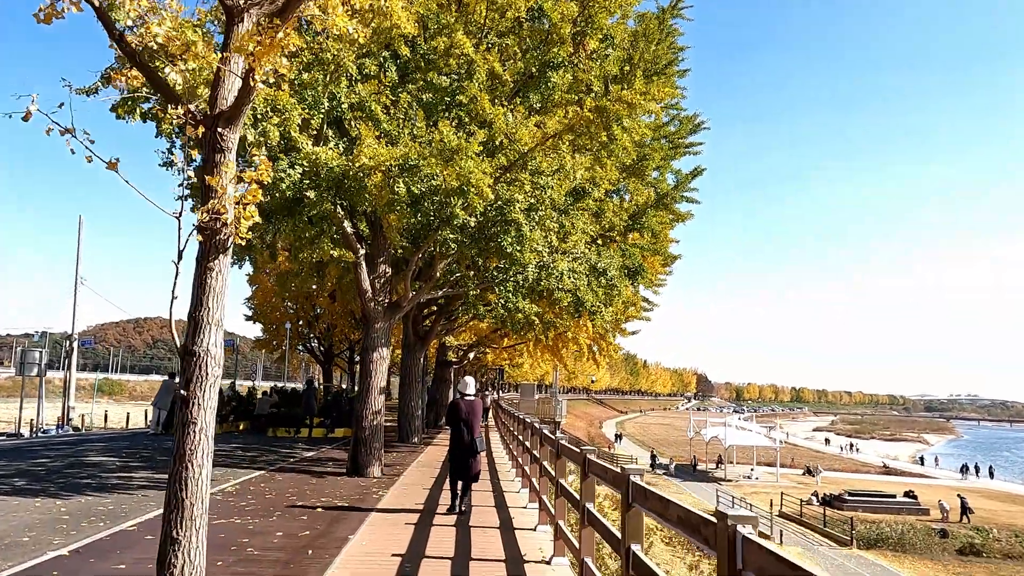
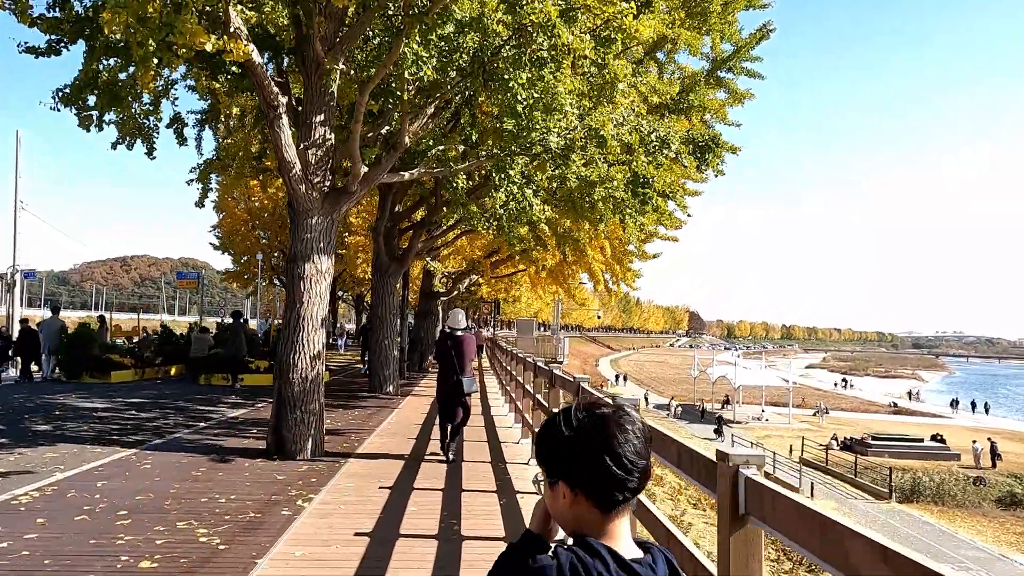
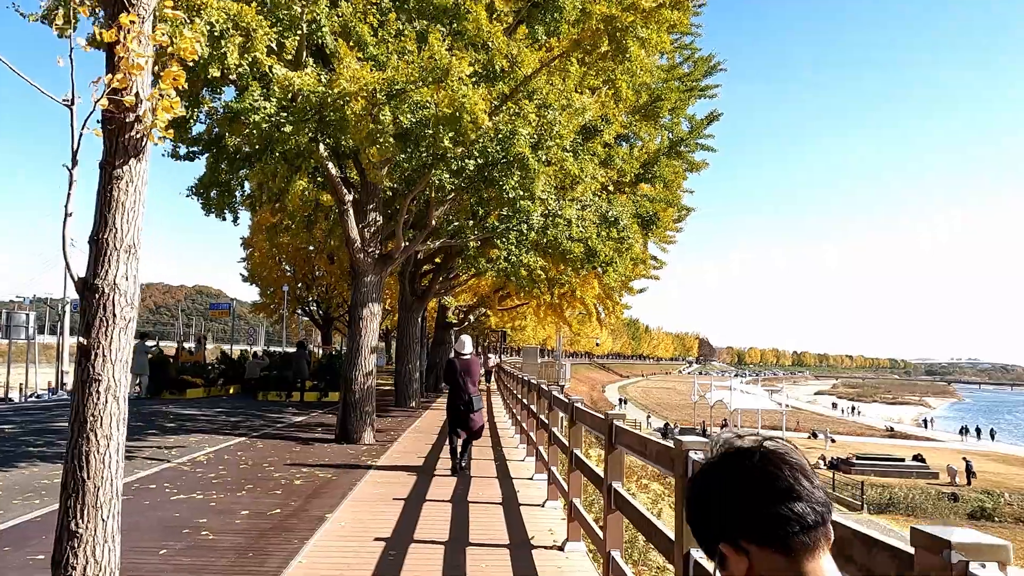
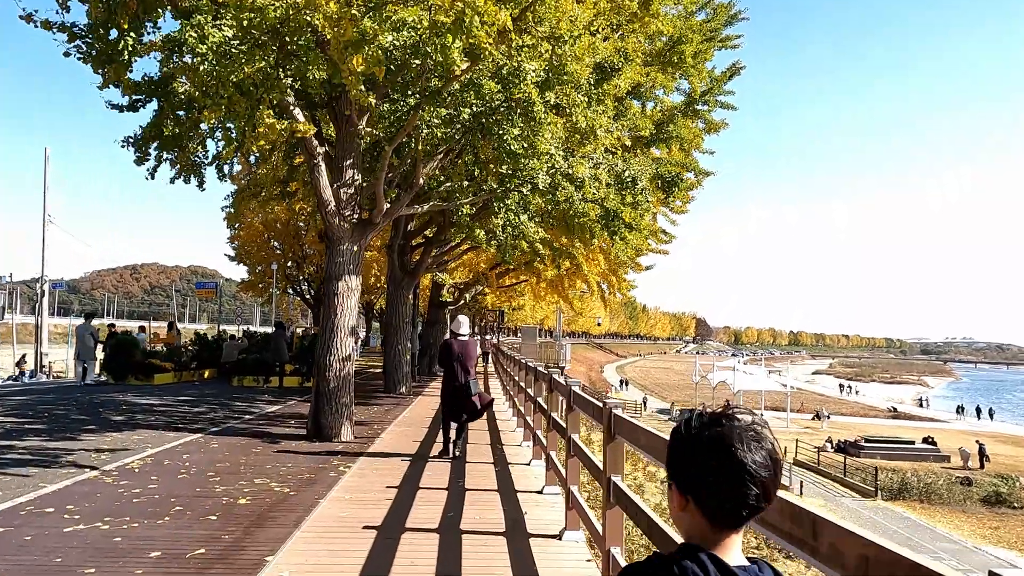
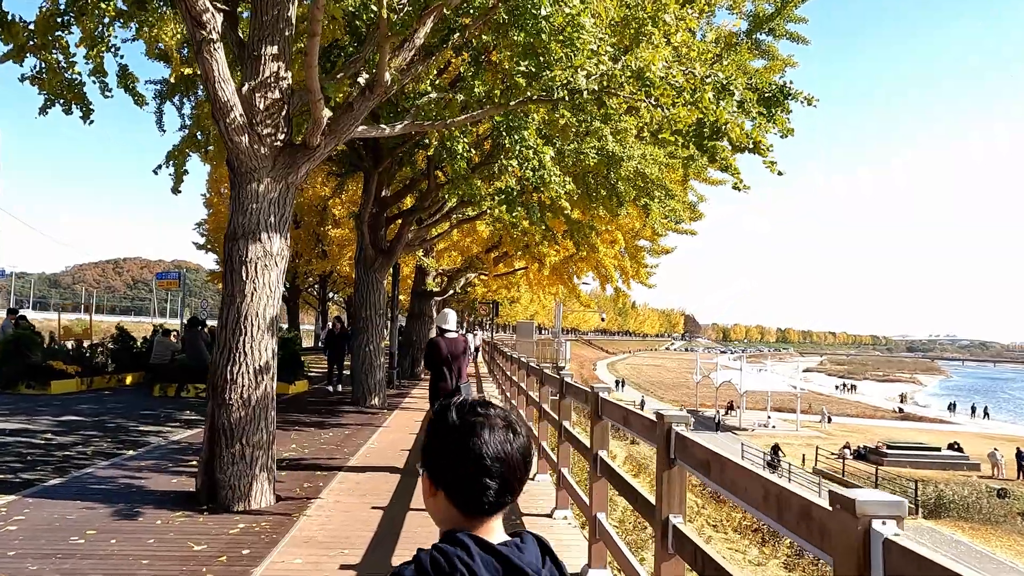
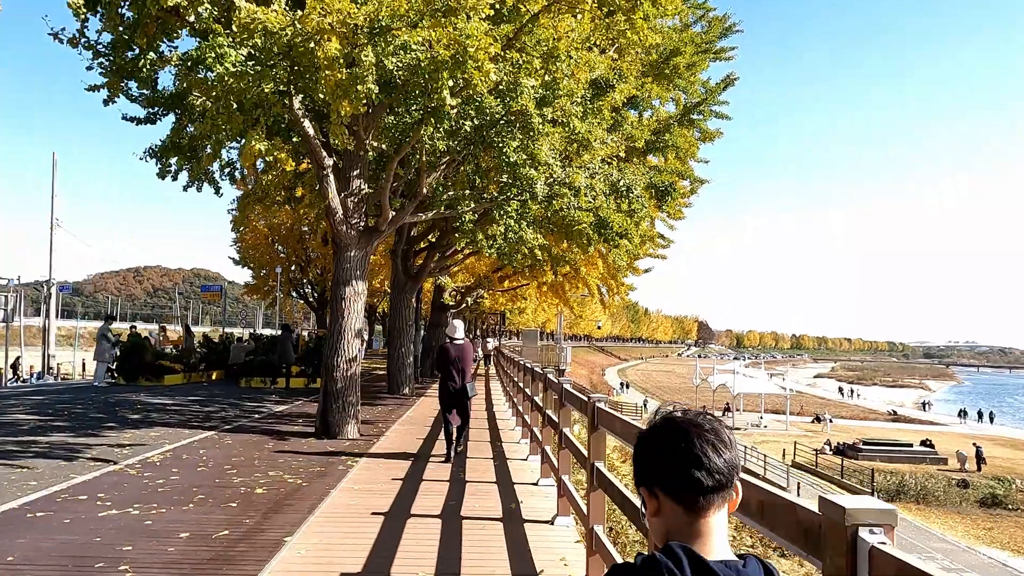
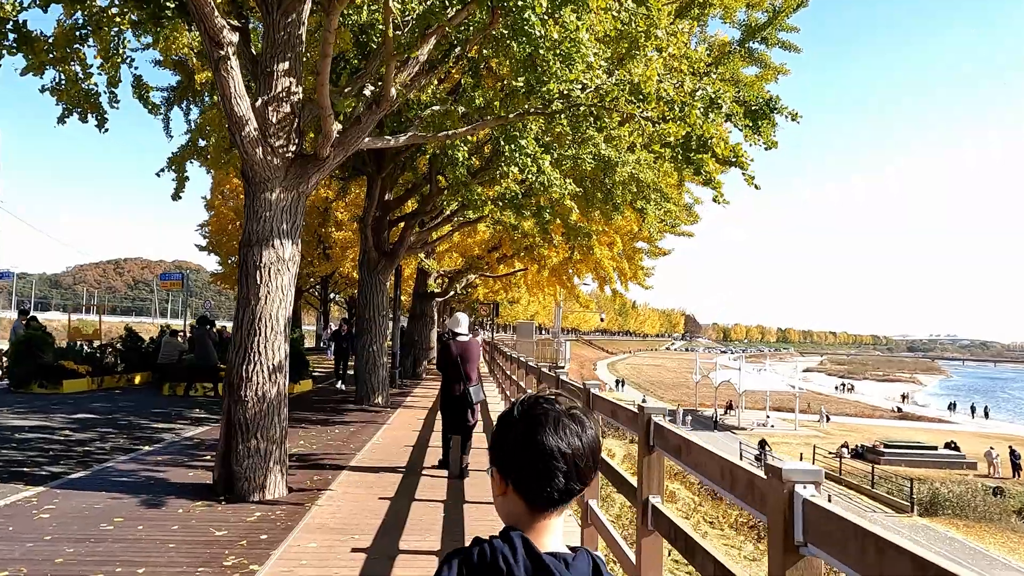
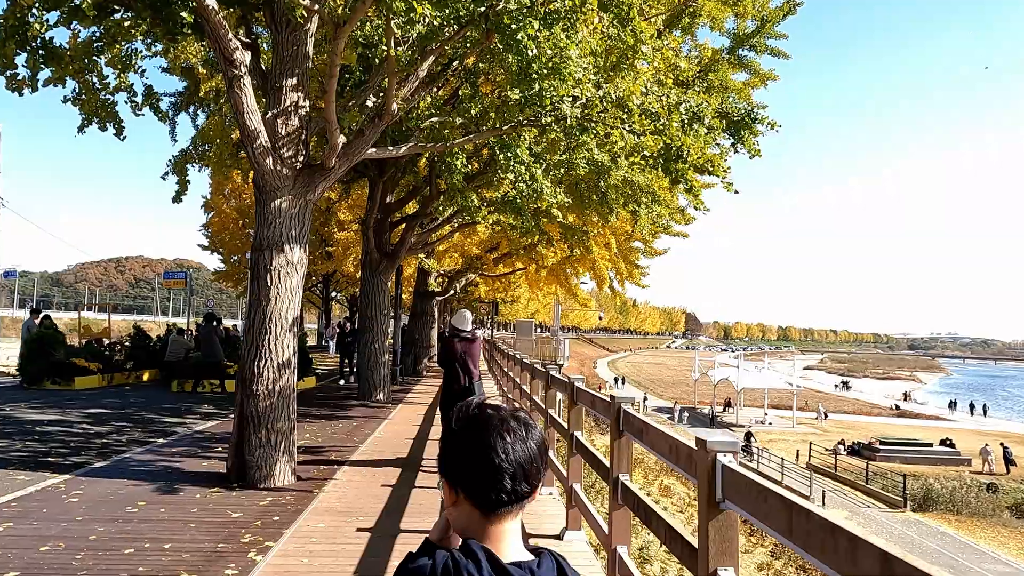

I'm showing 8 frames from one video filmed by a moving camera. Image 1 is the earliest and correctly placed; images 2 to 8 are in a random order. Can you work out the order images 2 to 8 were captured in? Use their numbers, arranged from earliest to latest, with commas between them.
3, 6, 4, 2, 8, 7, 5
